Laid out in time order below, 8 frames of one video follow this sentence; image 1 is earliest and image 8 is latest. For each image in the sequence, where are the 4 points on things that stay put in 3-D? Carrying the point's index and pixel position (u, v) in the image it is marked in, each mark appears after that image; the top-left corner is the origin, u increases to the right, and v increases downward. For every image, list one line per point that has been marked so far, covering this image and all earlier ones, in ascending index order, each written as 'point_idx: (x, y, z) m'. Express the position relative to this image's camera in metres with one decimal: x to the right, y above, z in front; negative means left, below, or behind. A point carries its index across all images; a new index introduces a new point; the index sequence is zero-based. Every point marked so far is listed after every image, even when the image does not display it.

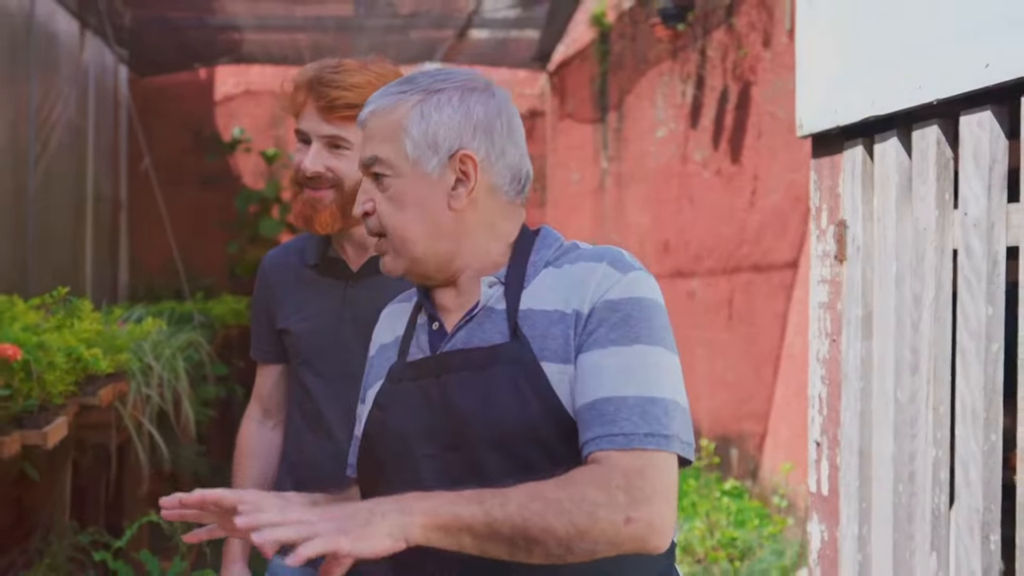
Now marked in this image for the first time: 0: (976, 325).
0: (+0.6, 0.0, +2.1) m
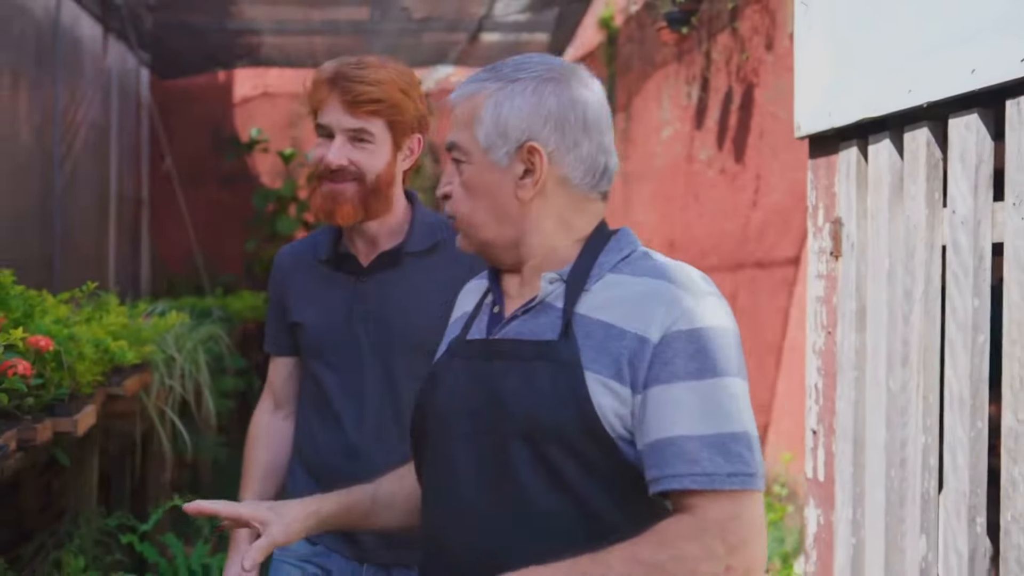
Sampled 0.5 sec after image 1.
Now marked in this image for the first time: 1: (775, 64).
0: (+0.6, 0.0, +2.2) m
1: (+0.6, +0.5, +4.1) m
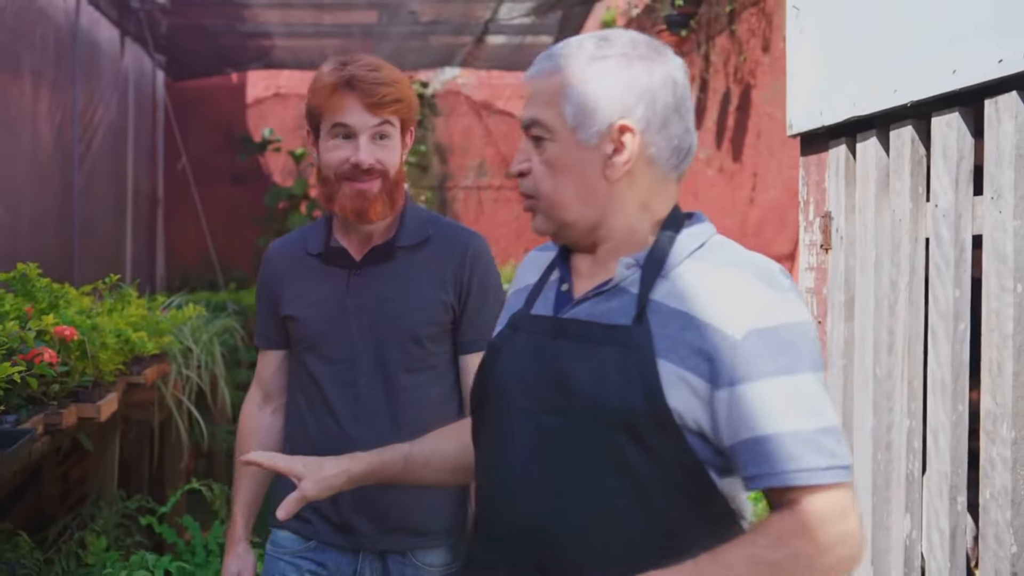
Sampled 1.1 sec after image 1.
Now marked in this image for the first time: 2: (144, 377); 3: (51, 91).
0: (+0.6, 0.0, +2.3) m
1: (+0.6, +0.5, +4.2) m
2: (-0.7, -0.2, +3.2) m
3: (-1.2, +0.5, +4.4) m
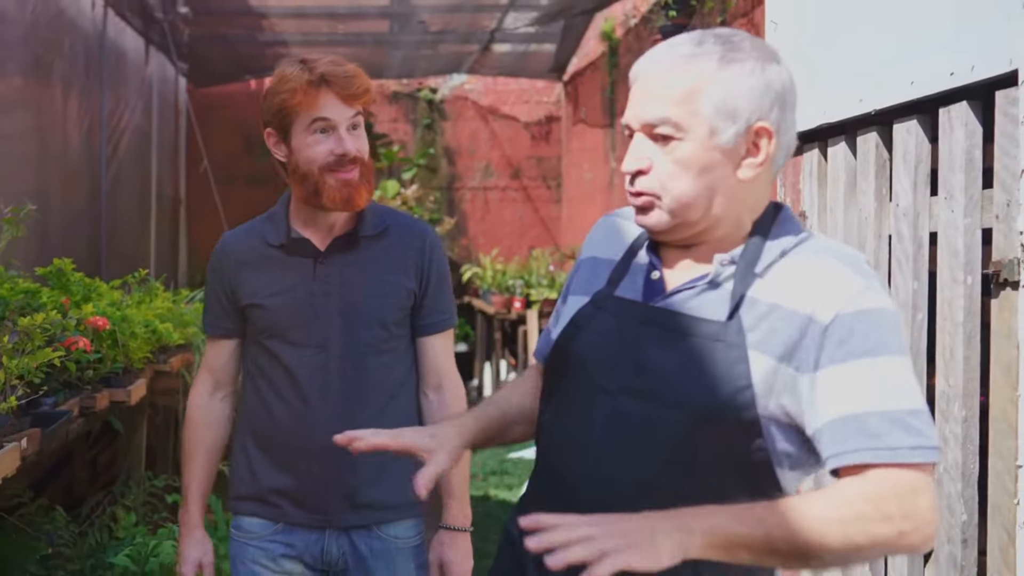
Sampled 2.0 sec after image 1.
0: (+0.6, 0.0, +2.5) m
1: (+0.6, +0.5, +4.4) m
2: (-0.7, -0.2, +3.4) m
3: (-1.2, +0.5, +4.6) m
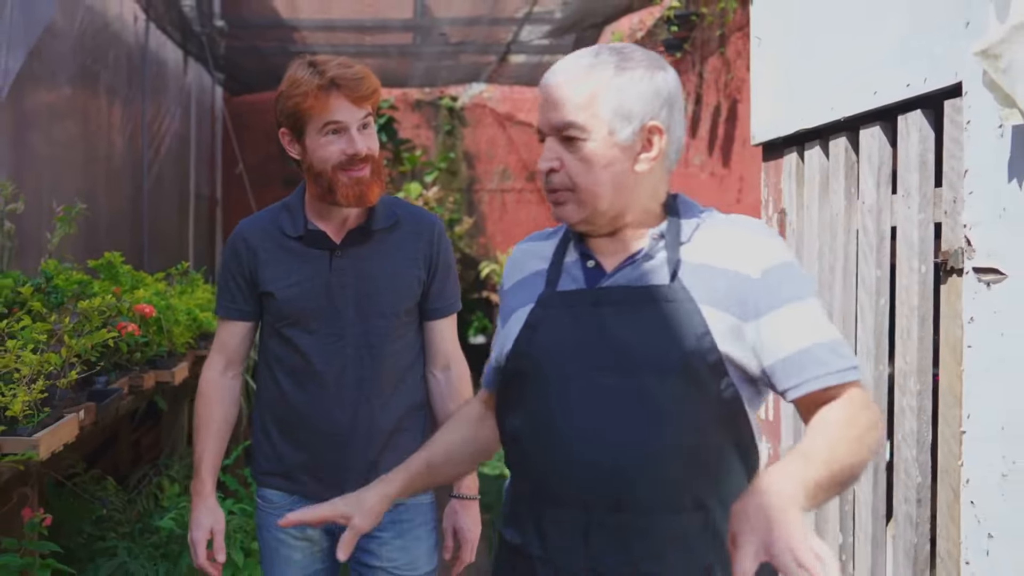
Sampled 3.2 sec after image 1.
0: (+0.6, 0.0, +2.8) m
1: (+0.7, +0.6, +4.7) m
2: (-0.6, -0.1, +3.7) m
3: (-1.1, +0.5, +4.9) m
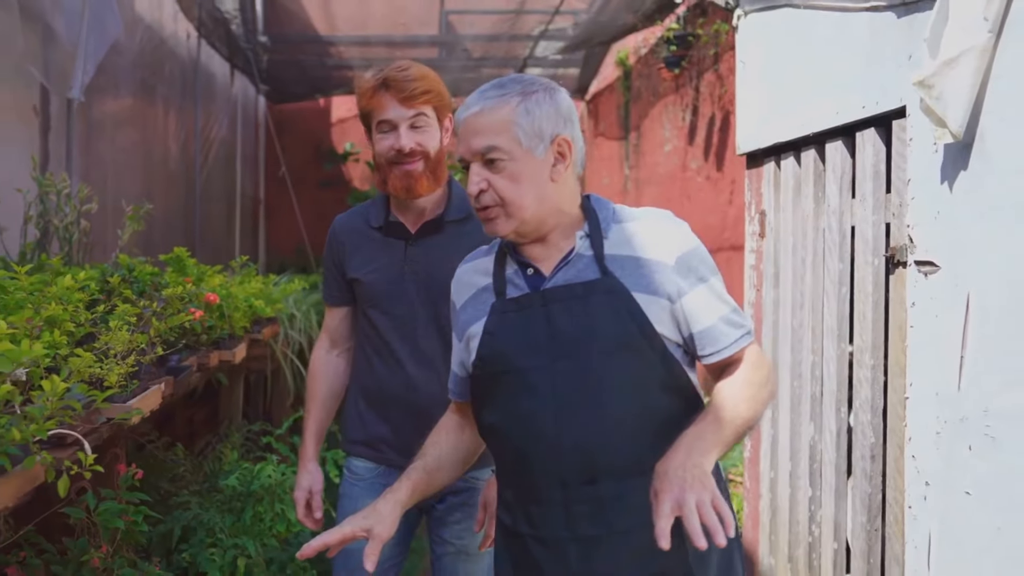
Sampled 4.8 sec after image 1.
0: (+0.6, 0.0, +3.3) m
1: (+0.7, +0.6, +5.2) m
2: (-0.6, -0.1, +4.2) m
3: (-1.1, +0.5, +5.4) m
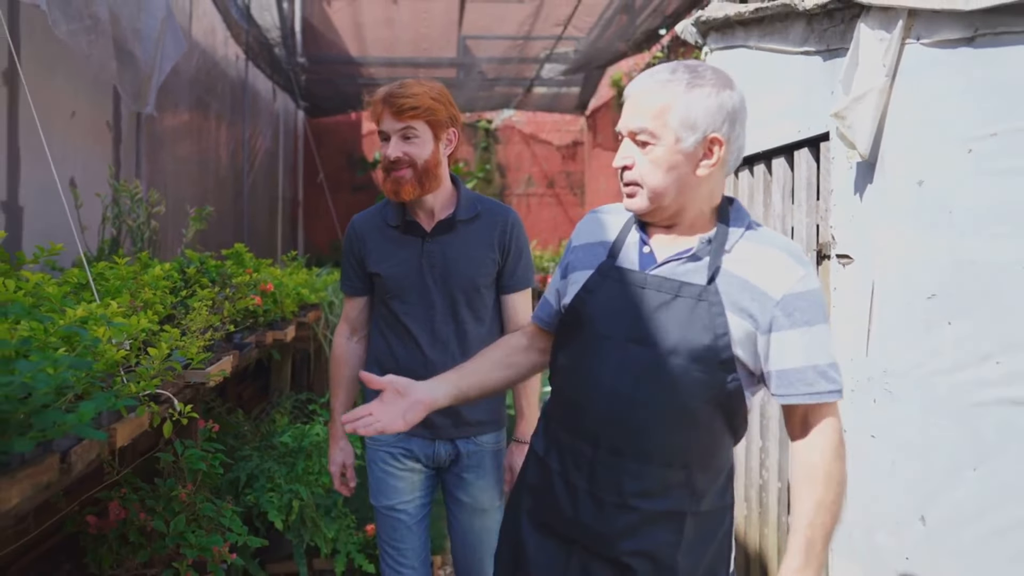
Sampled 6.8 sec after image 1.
0: (+0.6, 0.0, +4.1) m
1: (+0.8, +0.6, +5.9) m
2: (-0.6, -0.1, +5.0) m
3: (-1.0, +0.6, +6.2) m
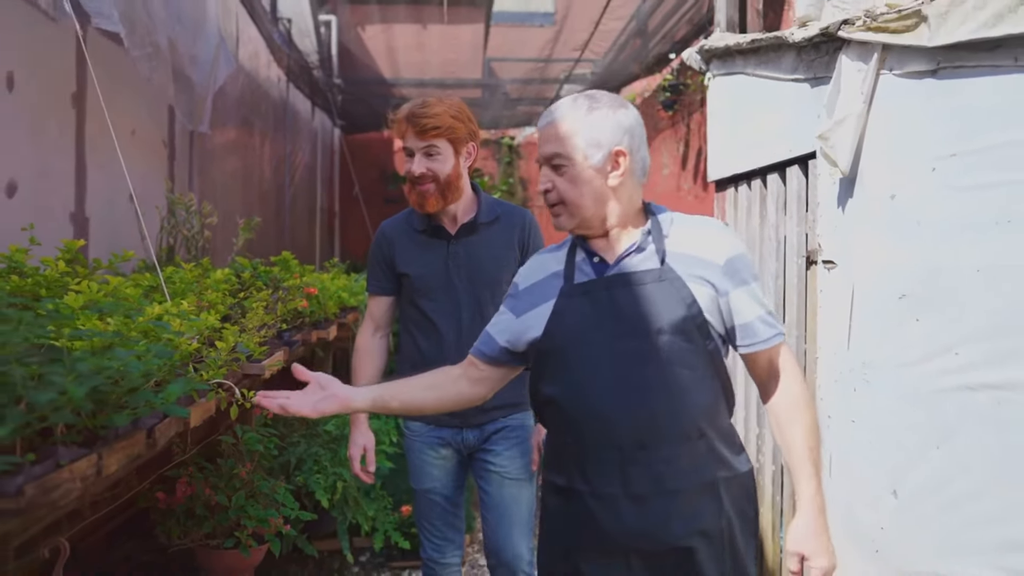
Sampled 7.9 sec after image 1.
0: (+0.7, 0.0, +4.5) m
1: (+0.8, +0.6, +6.4) m
2: (-0.5, -0.1, +5.5) m
3: (-0.9, +0.6, +6.7) m
